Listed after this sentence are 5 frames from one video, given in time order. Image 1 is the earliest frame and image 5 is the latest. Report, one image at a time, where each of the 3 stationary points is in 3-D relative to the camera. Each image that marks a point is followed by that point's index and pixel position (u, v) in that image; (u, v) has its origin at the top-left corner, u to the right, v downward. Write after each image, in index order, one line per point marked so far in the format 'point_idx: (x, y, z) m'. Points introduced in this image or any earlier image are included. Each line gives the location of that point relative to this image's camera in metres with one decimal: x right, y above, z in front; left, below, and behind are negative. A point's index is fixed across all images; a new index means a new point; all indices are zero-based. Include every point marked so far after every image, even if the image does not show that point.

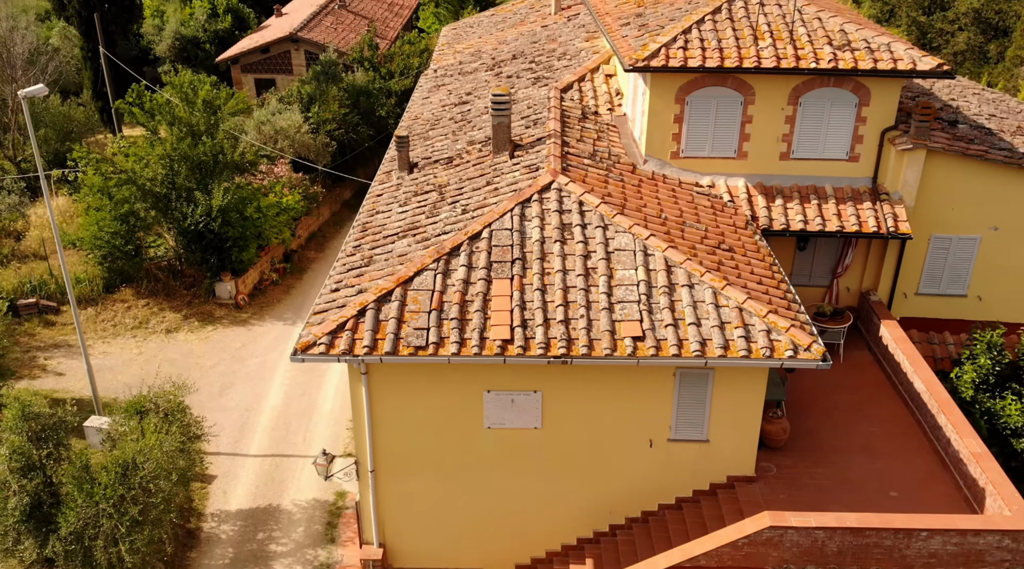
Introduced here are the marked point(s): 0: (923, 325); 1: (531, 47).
0: (+7.5, -0.7, +15.1) m
1: (+0.5, +5.8, +20.4) m
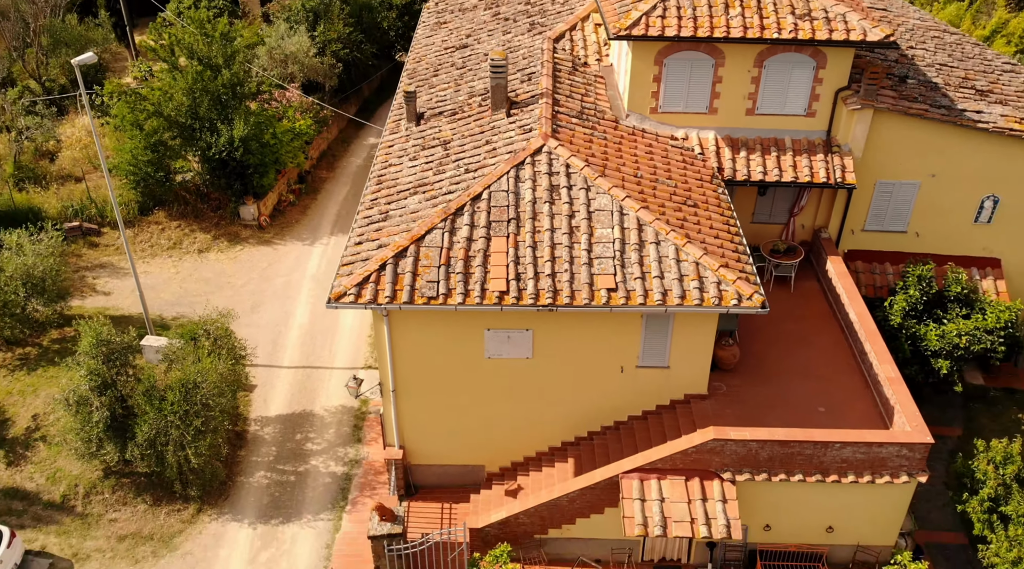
0: (+7.4, +0.6, +17.3) m
1: (+0.4, +7.8, +21.6) m
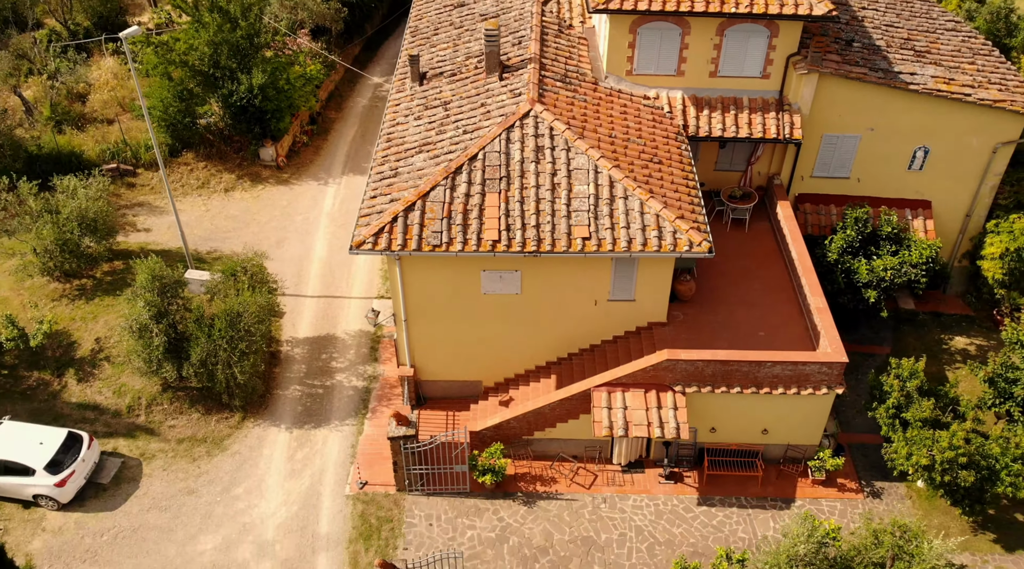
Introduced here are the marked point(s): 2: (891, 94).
0: (+7.3, +2.0, +19.8) m
1: (+0.2, +9.6, +23.3) m
2: (+8.4, +4.2, +18.3) m
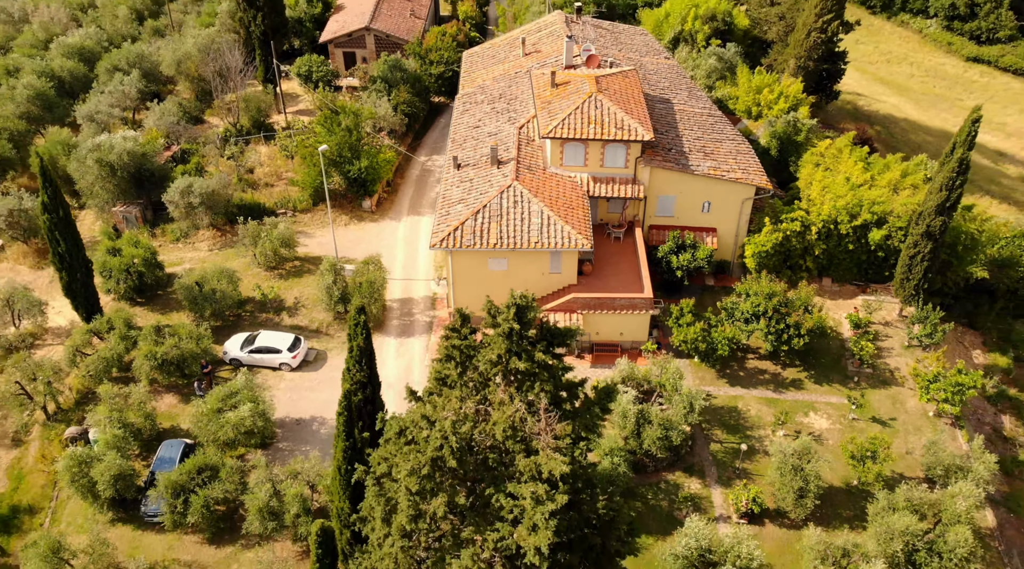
0: (+6.9, +2.7, +39.2) m
1: (-0.2, +10.1, +43.1) m
2: (+8.0, +5.0, +37.7) m
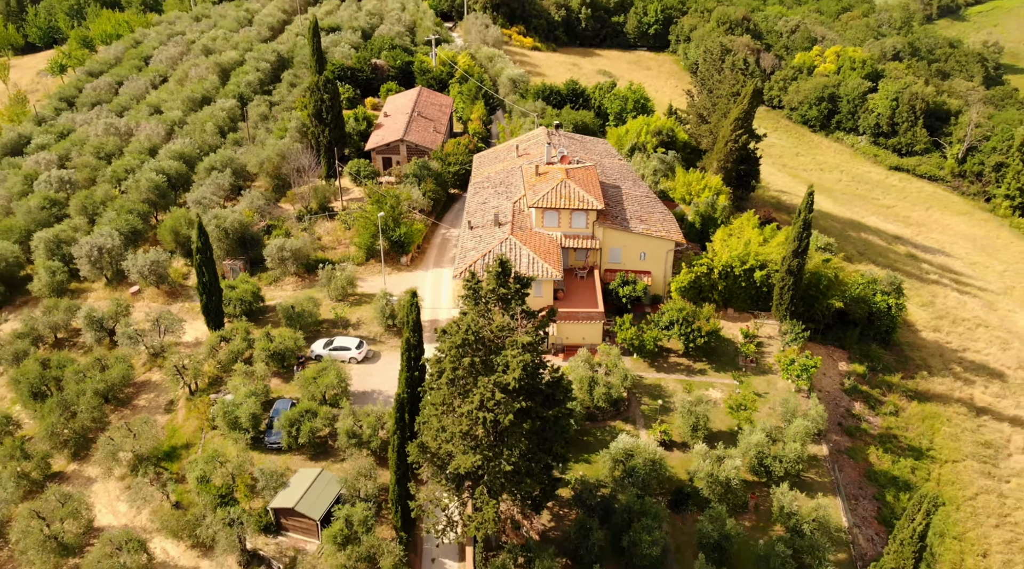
0: (+6.7, +1.0, +56.7) m
1: (-0.4, +7.8, +61.5) m
2: (+7.8, +3.4, +55.5) m
